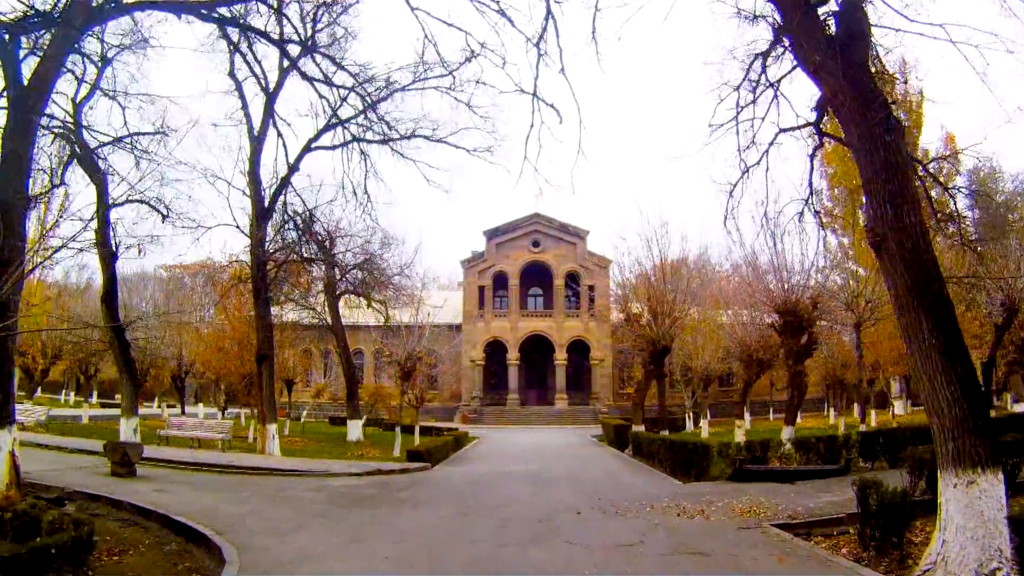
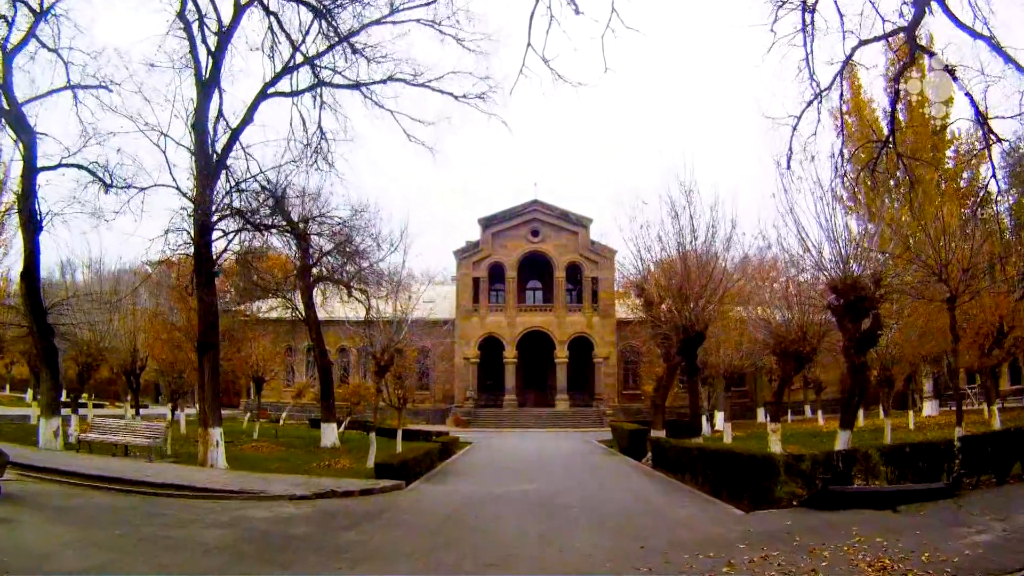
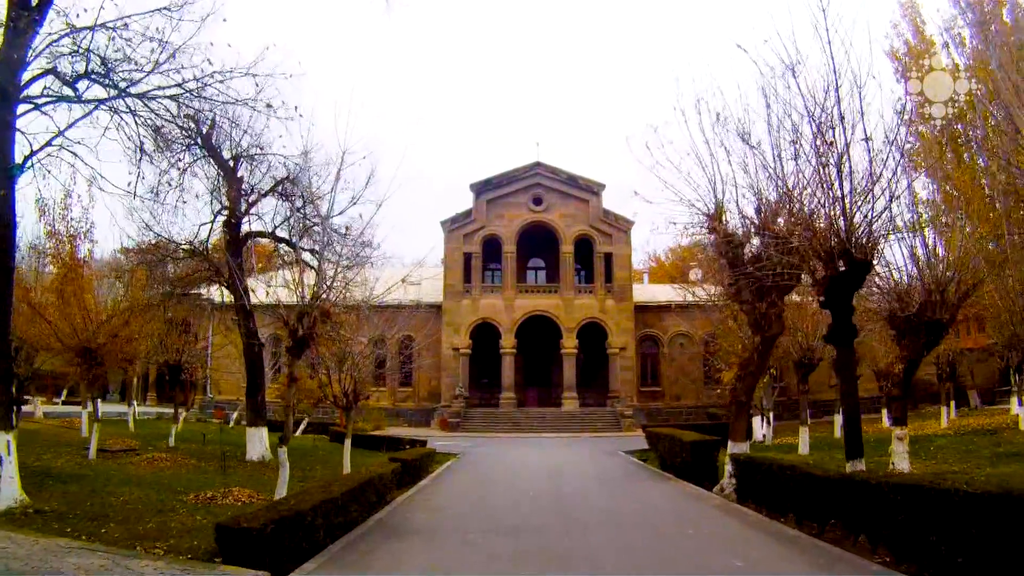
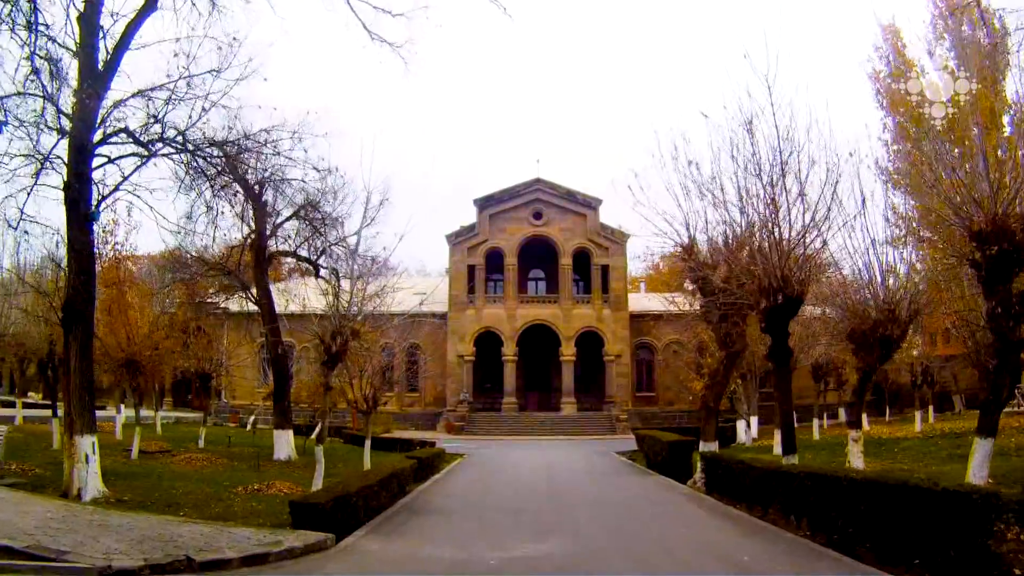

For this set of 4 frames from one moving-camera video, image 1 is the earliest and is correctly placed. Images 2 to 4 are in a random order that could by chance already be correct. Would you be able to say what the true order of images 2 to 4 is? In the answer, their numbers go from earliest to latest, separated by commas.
2, 4, 3
